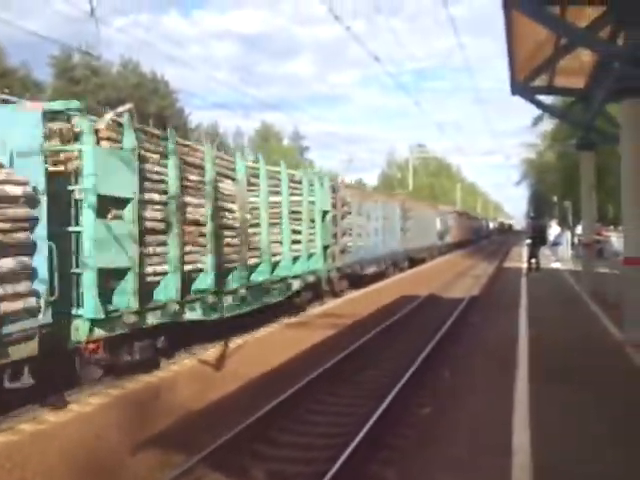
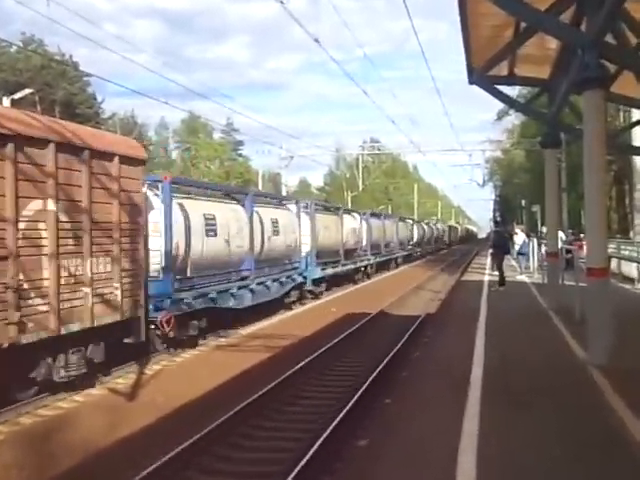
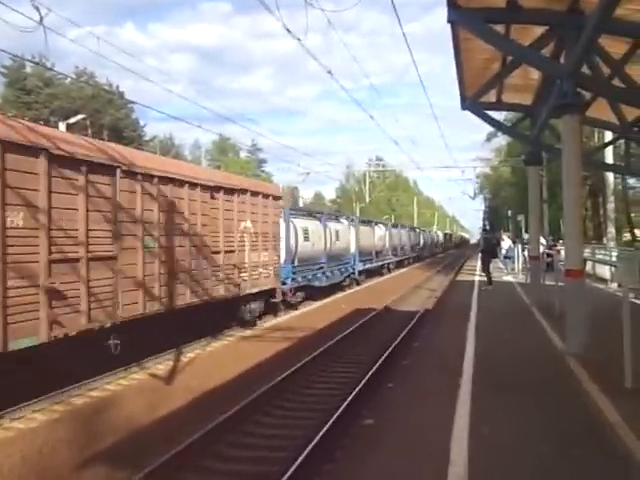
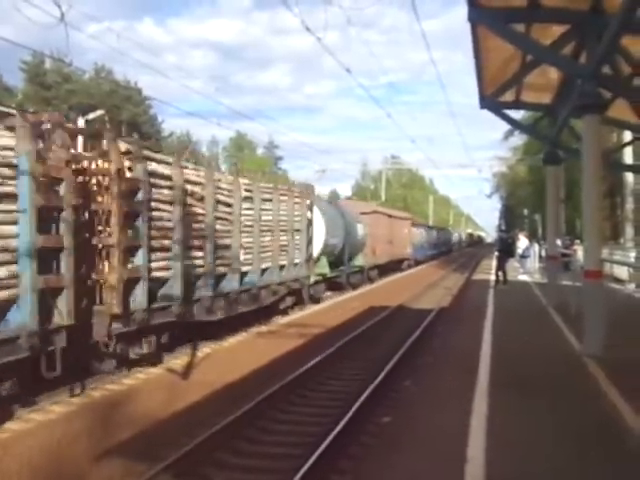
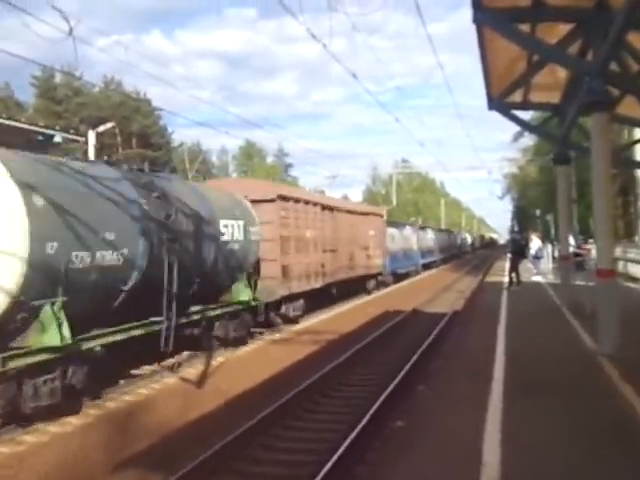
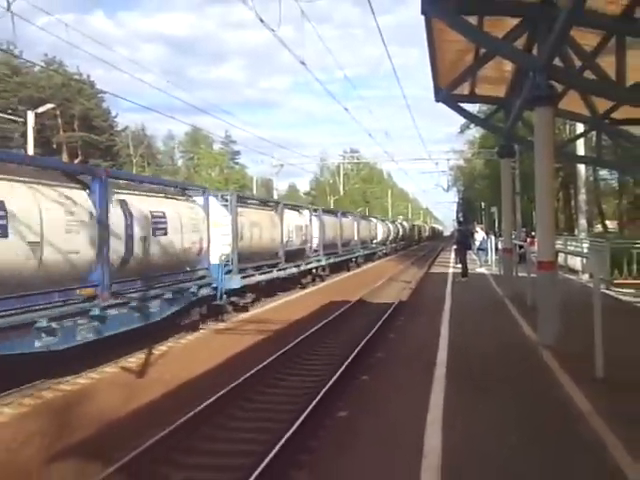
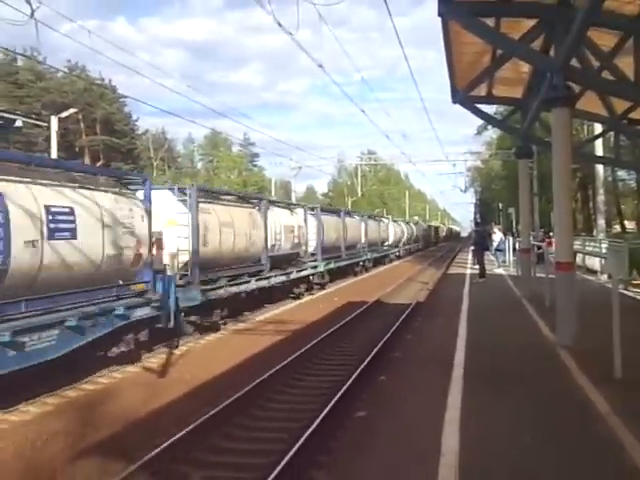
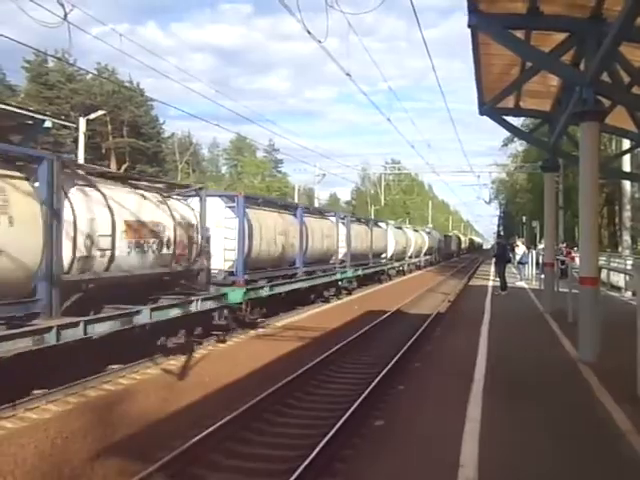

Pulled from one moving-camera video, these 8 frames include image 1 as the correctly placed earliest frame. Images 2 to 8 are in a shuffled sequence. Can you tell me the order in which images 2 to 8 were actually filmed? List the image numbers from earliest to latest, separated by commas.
4, 5, 3, 2, 6, 7, 8
